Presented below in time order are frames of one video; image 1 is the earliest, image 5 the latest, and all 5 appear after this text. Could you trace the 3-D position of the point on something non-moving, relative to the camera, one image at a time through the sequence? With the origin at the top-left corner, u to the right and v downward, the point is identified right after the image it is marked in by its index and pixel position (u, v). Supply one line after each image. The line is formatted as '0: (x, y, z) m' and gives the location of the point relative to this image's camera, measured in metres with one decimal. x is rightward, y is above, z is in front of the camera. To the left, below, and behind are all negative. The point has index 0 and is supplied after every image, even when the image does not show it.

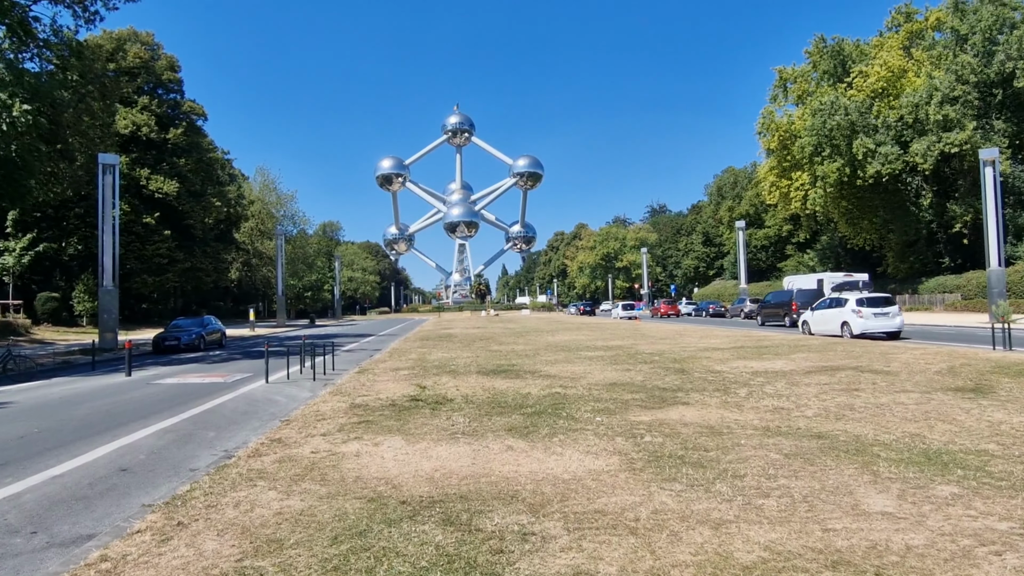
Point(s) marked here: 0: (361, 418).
0: (-2.0, -1.7, +9.4) m
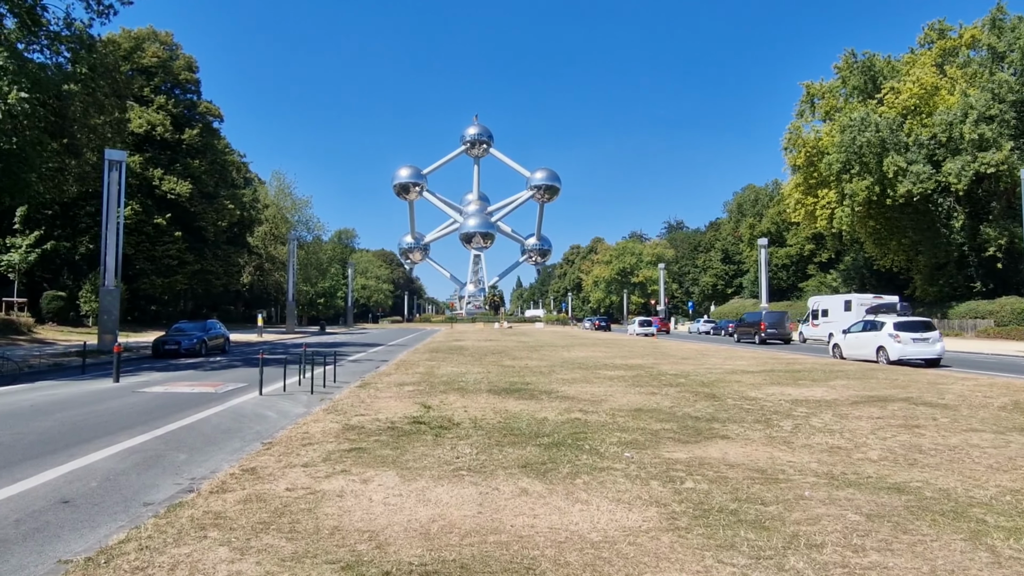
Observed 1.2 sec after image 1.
0: (-1.8, -1.8, +8.1) m
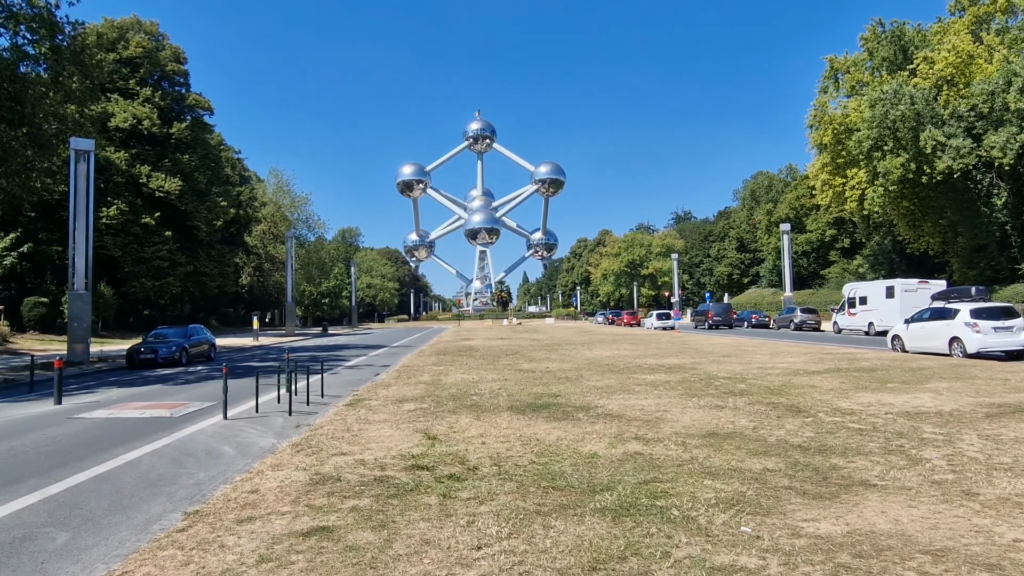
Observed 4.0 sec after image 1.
0: (-1.5, -1.7, +5.3) m
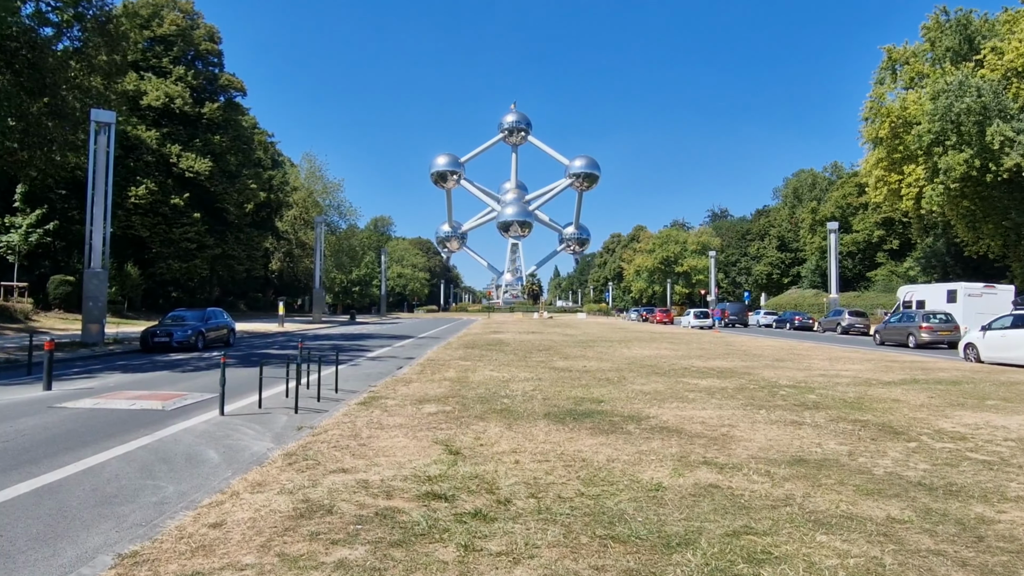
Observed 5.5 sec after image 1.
0: (-1.2, -1.5, +3.8) m
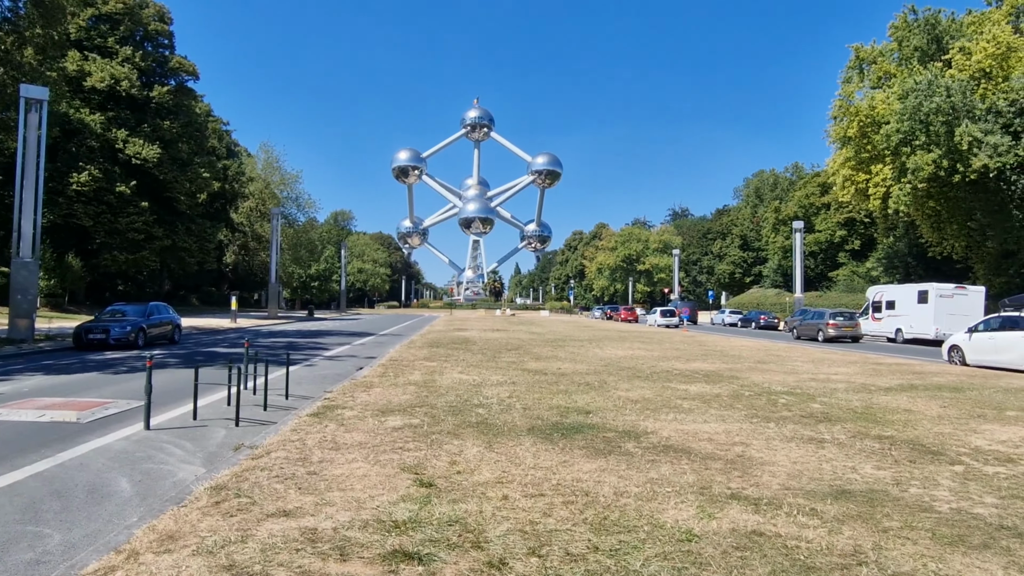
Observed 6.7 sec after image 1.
0: (-1.1, -1.5, +2.4) m
